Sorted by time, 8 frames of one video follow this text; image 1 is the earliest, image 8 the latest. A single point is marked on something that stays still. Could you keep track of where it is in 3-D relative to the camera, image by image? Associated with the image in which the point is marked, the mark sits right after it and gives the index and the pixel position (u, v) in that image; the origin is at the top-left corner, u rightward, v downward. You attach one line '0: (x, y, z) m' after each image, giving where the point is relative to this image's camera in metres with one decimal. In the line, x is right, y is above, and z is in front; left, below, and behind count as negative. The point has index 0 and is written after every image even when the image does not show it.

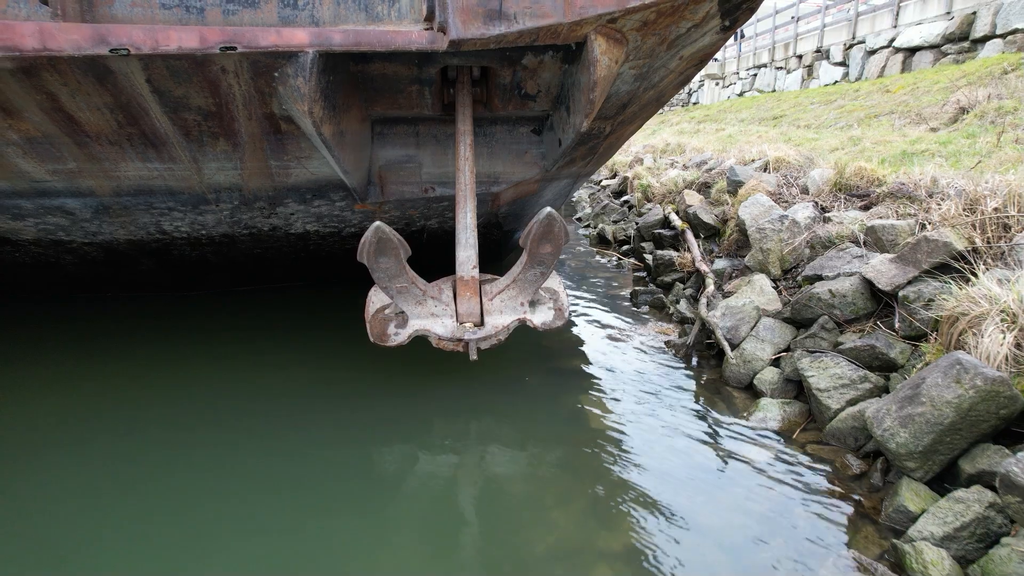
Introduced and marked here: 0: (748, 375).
0: (+0.8, -0.3, +2.3) m
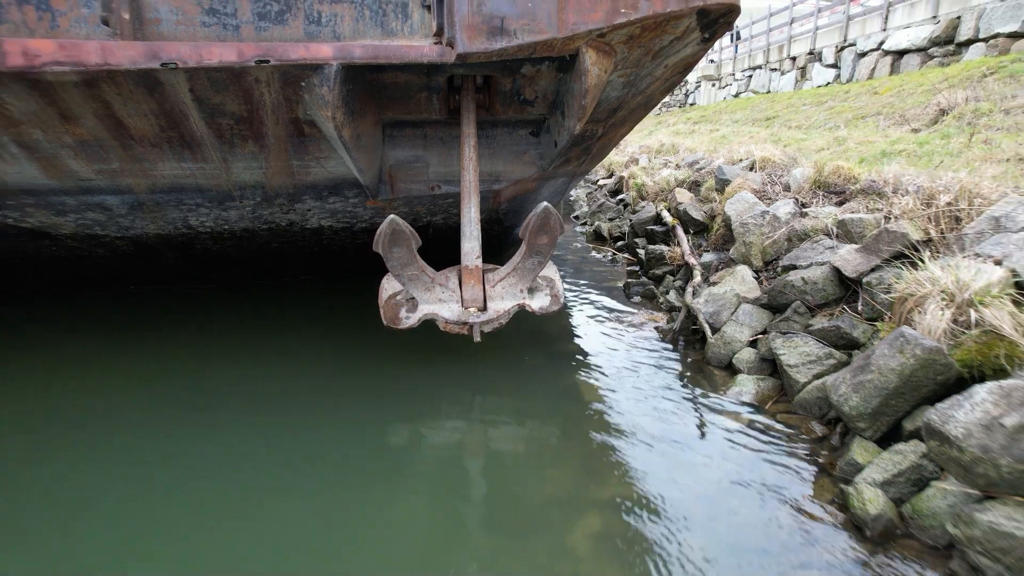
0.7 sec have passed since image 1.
0: (+0.8, -0.3, +2.5) m
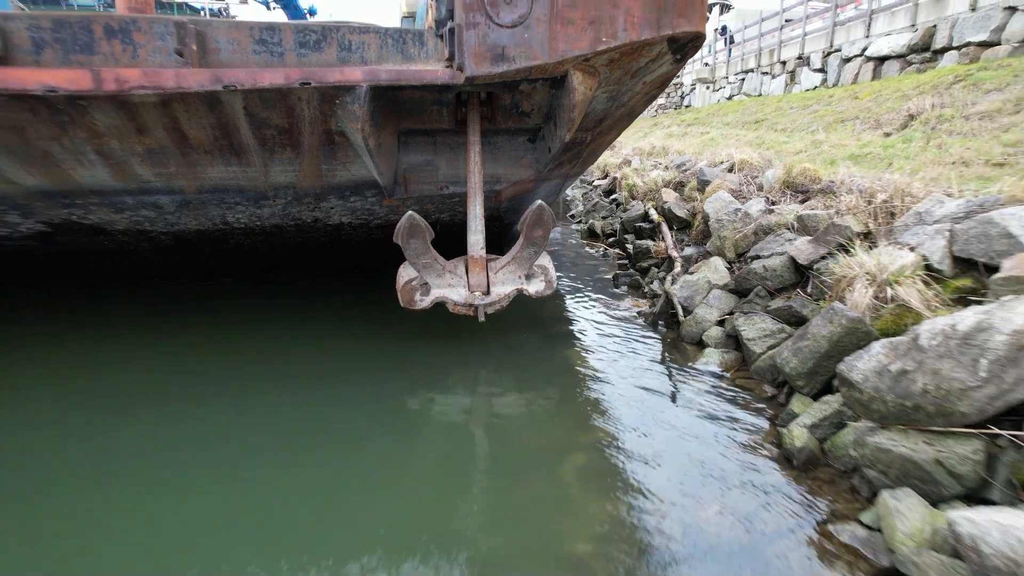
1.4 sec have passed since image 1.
0: (+0.8, -0.2, +2.9) m
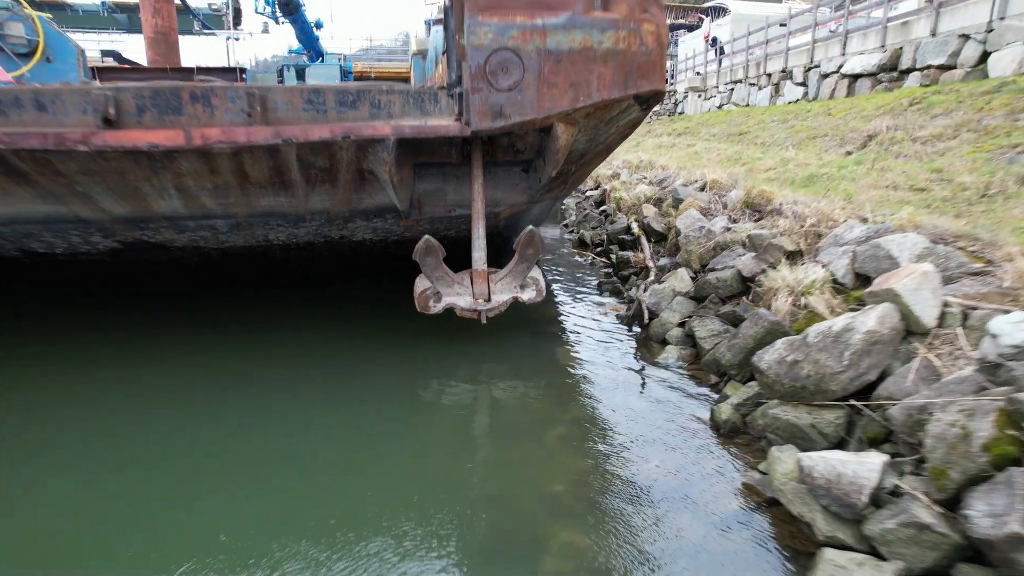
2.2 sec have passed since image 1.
0: (+0.8, -0.2, +3.5) m
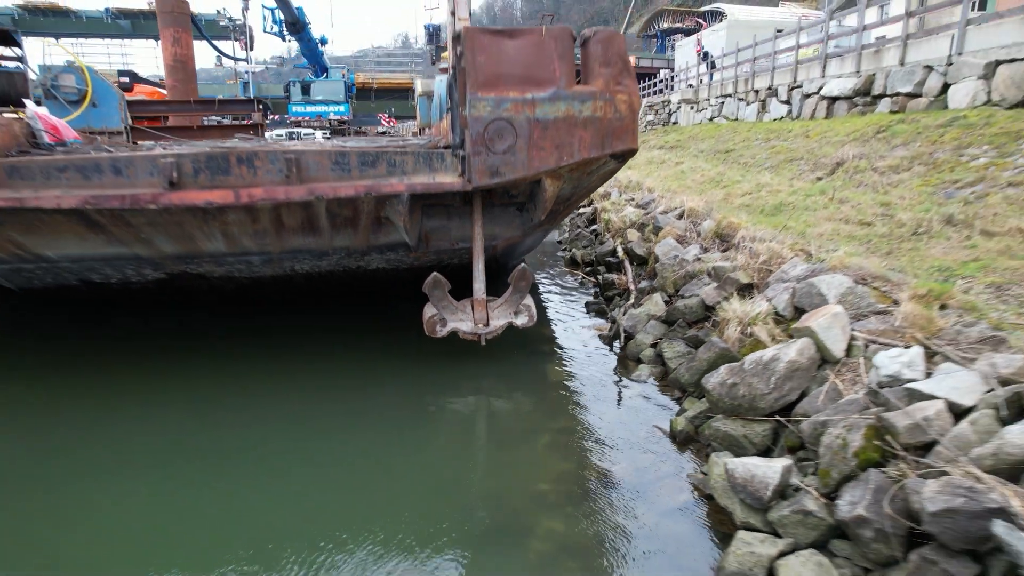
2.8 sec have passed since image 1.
0: (+0.8, -0.4, +4.1) m
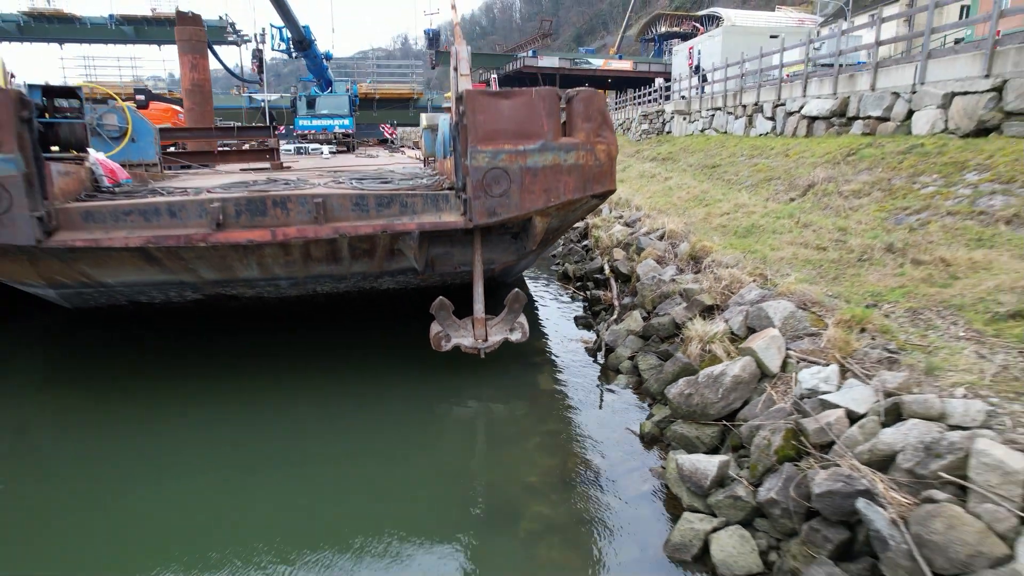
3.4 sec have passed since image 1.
0: (+0.8, -0.5, +4.7) m
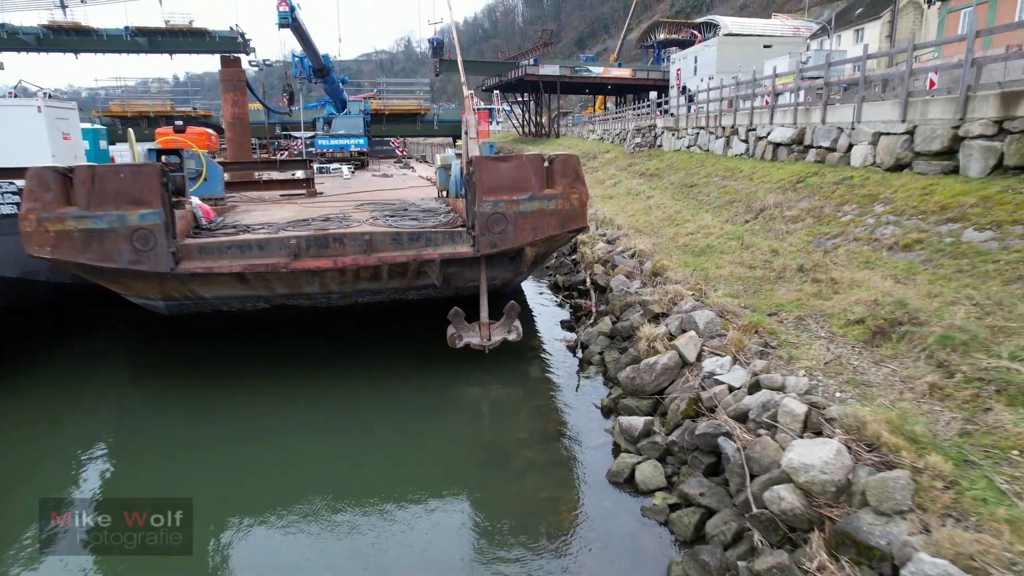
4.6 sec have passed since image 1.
0: (+0.7, -0.6, +6.1) m
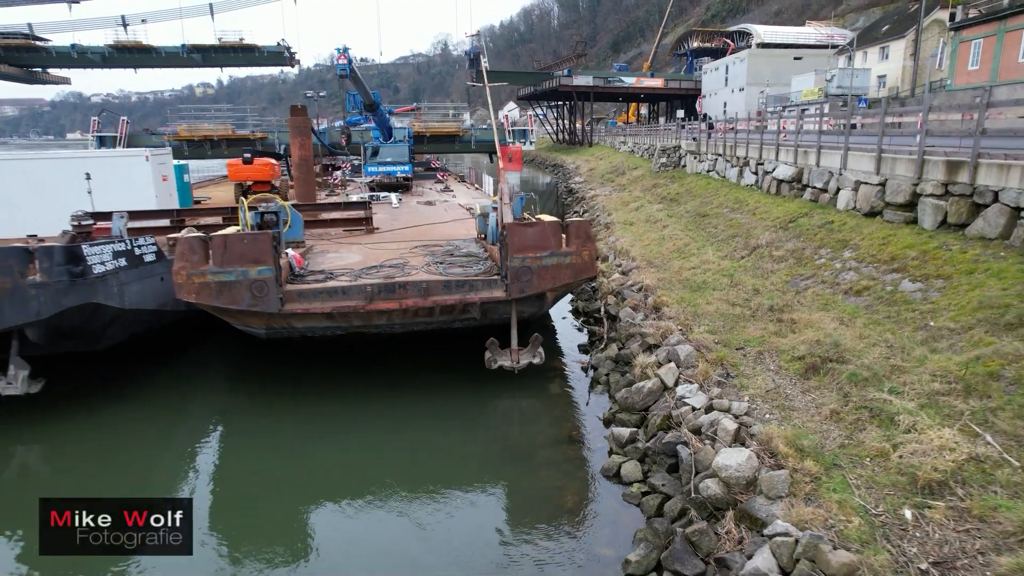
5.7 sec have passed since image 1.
0: (+1.0, -1.0, +7.5) m
